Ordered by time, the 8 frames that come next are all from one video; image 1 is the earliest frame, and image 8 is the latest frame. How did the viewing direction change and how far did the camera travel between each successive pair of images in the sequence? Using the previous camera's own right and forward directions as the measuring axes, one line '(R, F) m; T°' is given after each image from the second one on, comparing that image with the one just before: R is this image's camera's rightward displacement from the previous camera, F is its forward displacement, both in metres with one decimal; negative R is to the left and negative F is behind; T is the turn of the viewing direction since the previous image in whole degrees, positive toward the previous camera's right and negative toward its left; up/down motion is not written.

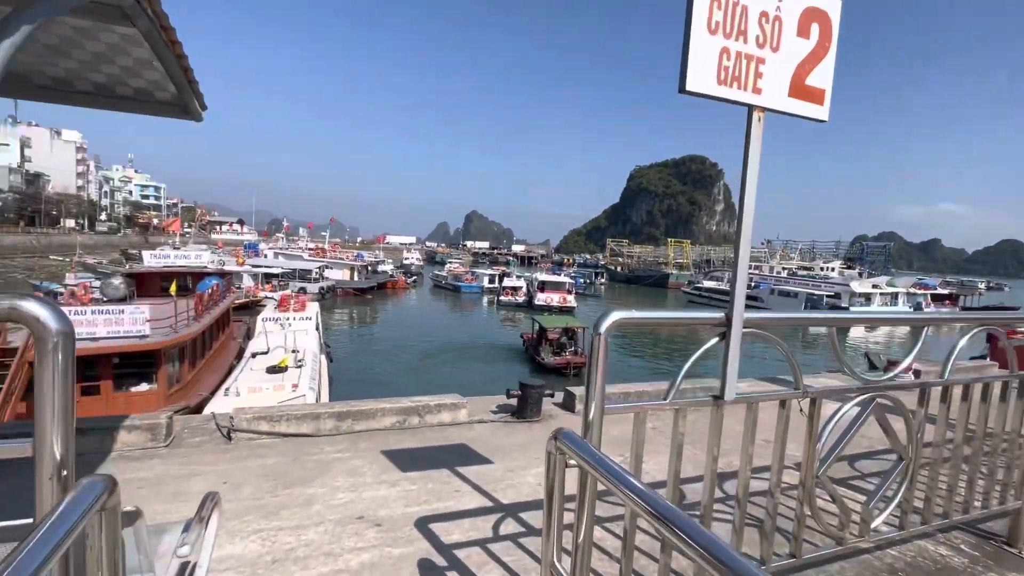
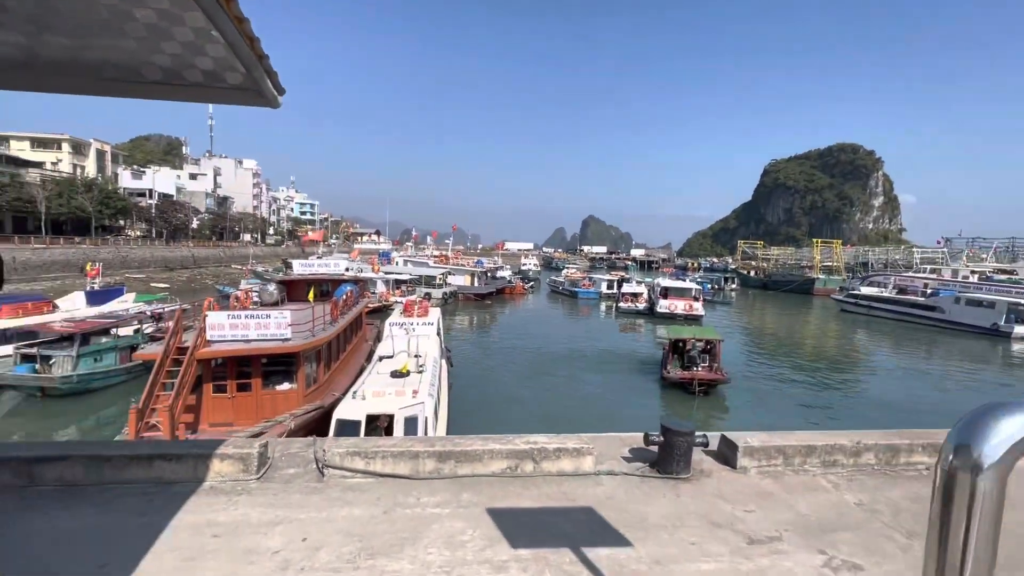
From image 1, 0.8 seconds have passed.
(-0.1, +0.8) m; -14°
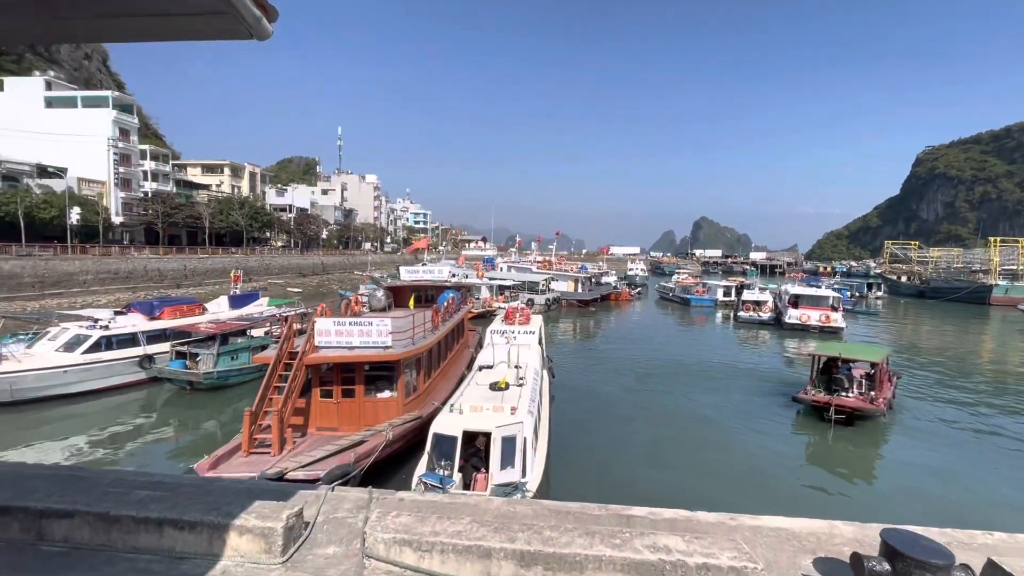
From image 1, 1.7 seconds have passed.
(-0.1, +1.0) m; -12°
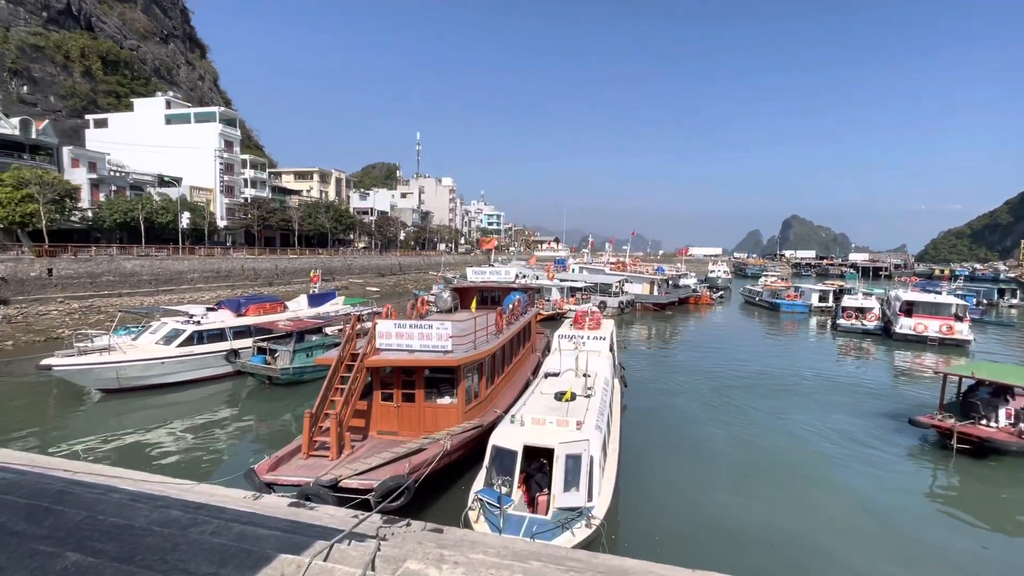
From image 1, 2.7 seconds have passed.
(+0.1, +0.8) m; -9°
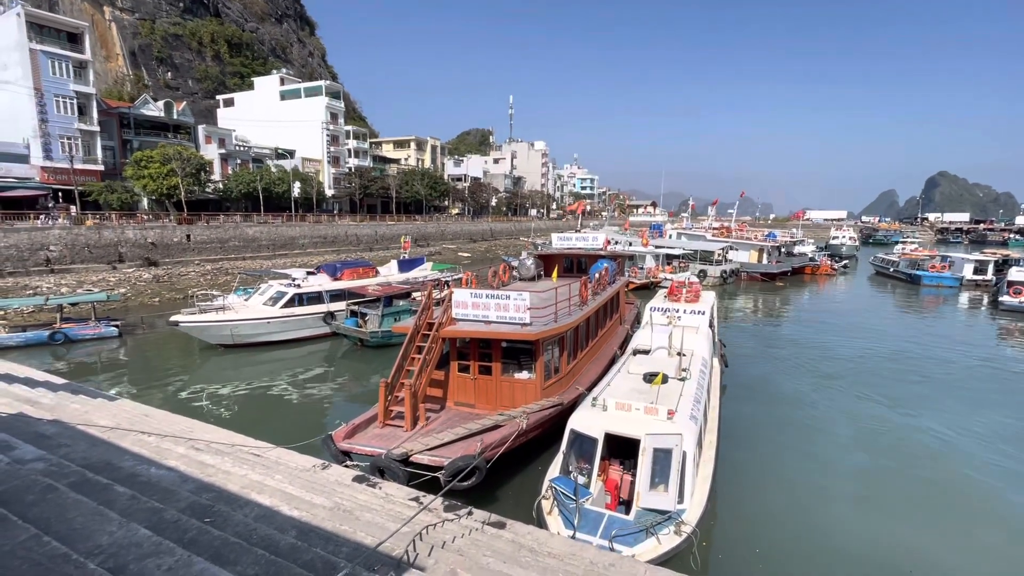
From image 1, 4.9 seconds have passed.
(+0.2, +1.0) m; -11°
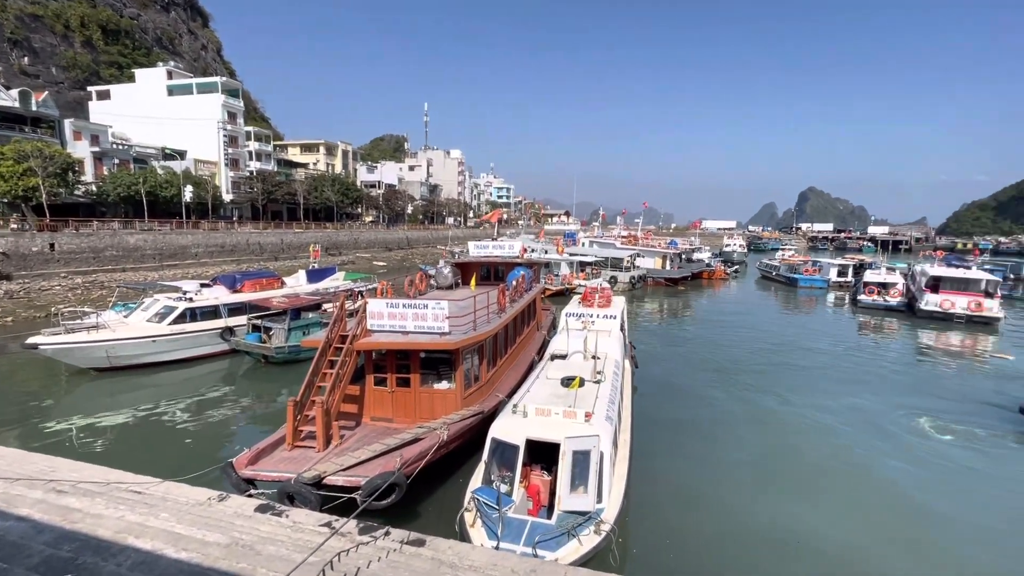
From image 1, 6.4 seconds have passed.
(0.0, +0.1) m; +10°
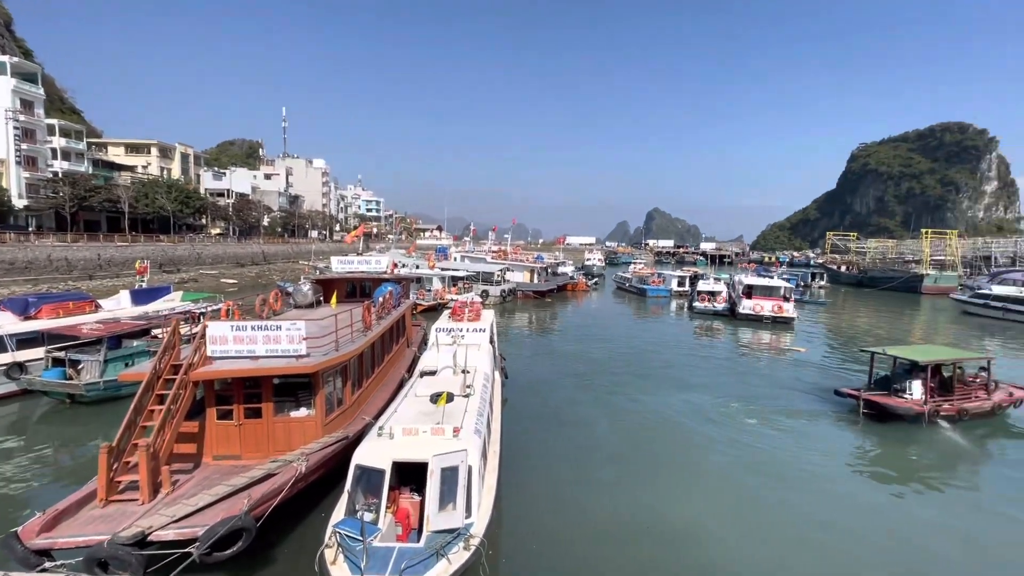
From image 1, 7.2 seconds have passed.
(+0.2, 0.0) m; +15°
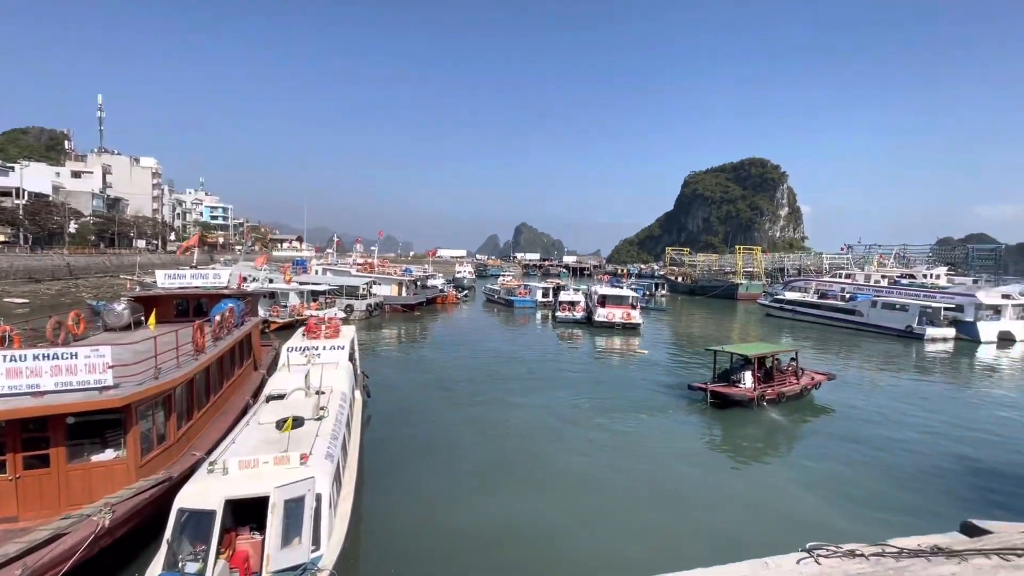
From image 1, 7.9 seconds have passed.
(+0.3, -0.1) m; +15°
